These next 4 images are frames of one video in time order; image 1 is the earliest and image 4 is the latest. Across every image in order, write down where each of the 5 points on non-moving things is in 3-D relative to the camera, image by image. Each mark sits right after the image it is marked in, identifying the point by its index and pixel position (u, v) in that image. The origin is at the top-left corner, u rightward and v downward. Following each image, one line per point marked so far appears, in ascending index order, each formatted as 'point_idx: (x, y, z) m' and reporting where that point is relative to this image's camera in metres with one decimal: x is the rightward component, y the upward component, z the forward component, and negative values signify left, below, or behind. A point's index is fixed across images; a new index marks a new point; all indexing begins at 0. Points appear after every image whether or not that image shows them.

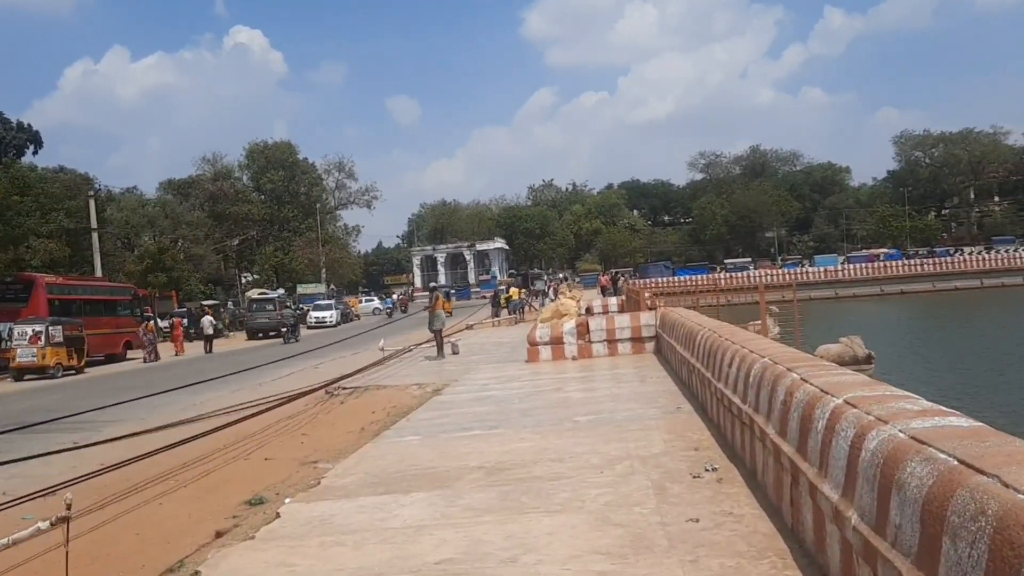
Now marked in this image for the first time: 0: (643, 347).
0: (+2.7, -1.2, +18.2) m
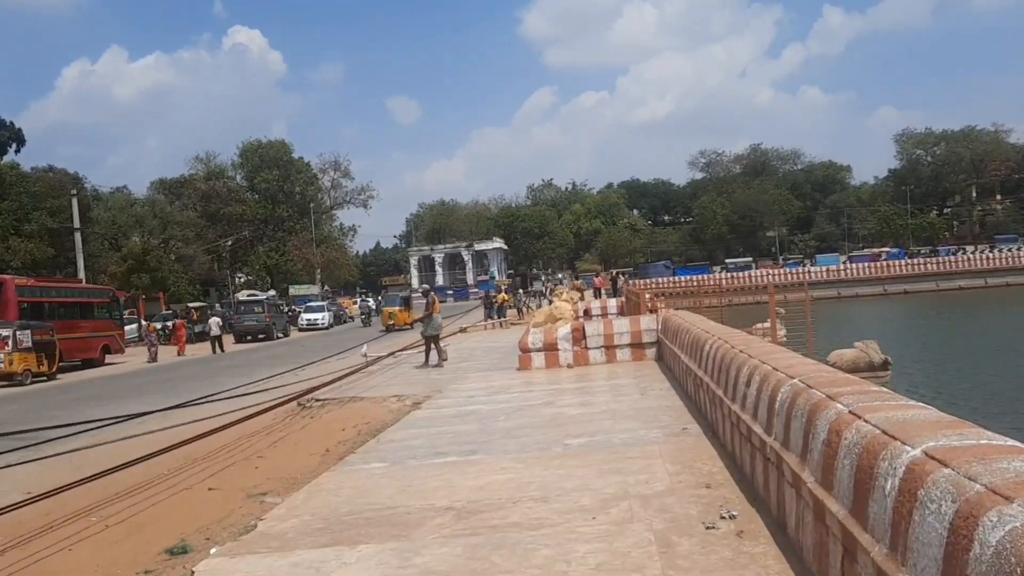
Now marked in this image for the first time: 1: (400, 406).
0: (+2.5, -1.3, +16.8) m
1: (-1.8, -1.9, +13.9) m
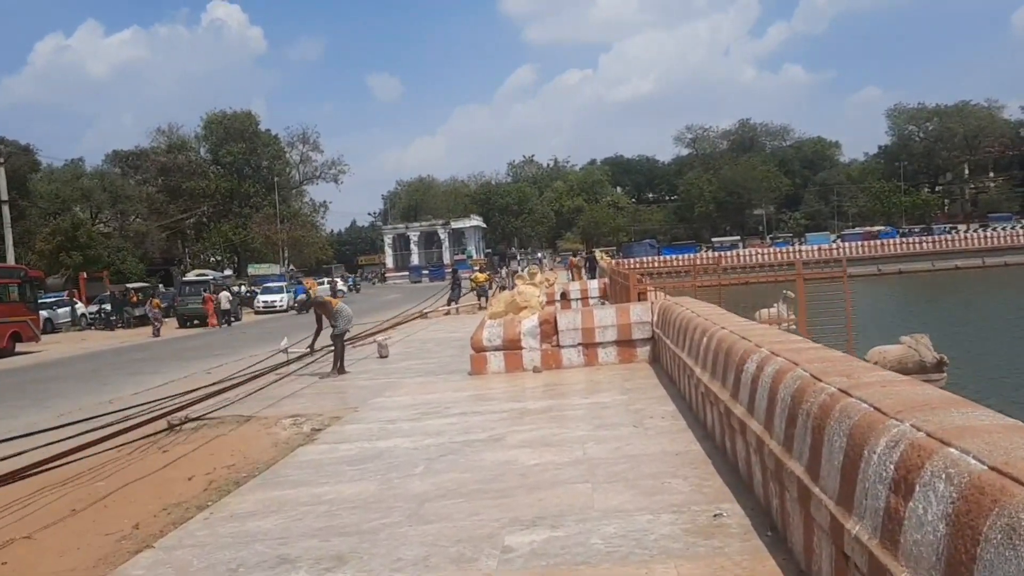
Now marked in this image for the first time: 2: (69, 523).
0: (+1.7, -1.0, +12.8) m
1: (-2.4, -1.6, +9.9) m
2: (-3.6, -1.9, +7.4) m
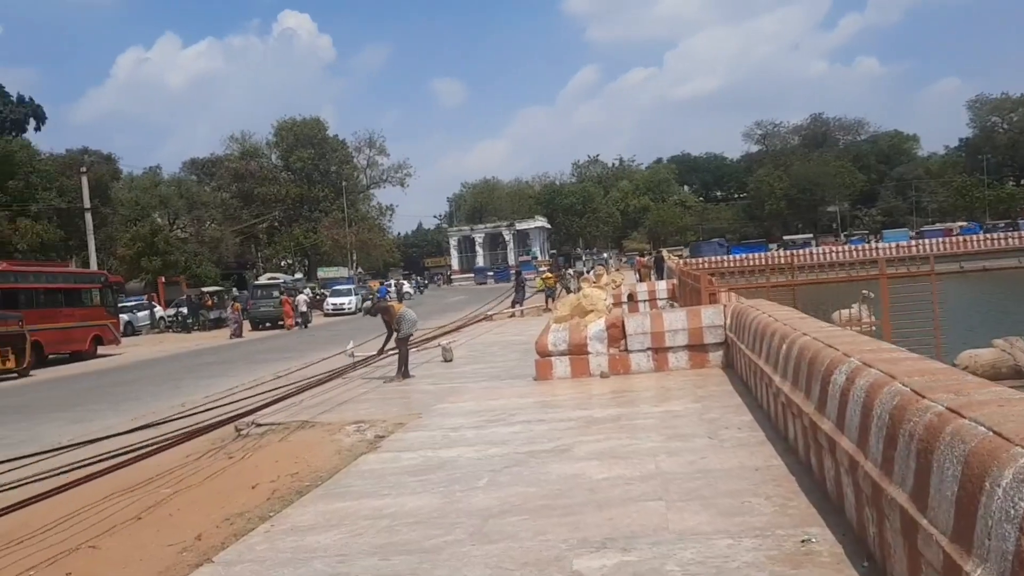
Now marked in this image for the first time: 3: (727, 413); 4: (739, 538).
0: (+2.7, -1.0, +12.3) m
1: (-1.7, -1.7, +9.7) m
2: (-3.1, -2.0, +7.3) m
3: (+2.2, -1.3, +9.0) m
4: (+1.3, -1.4, +5.0) m
